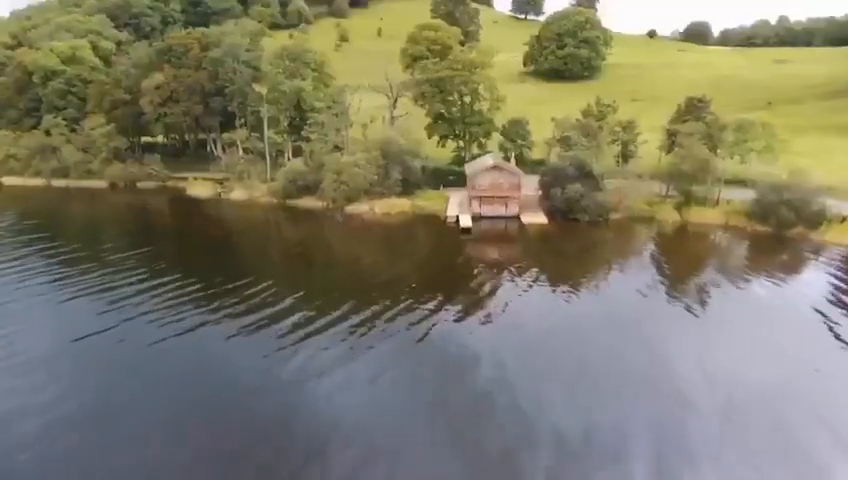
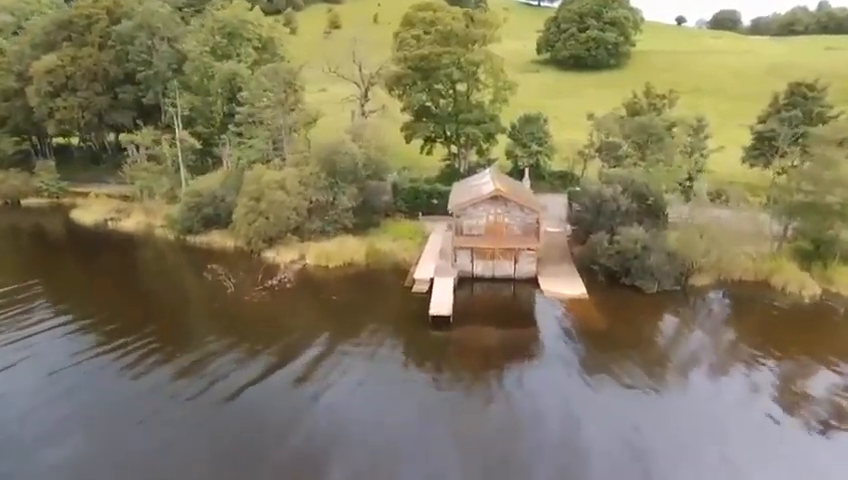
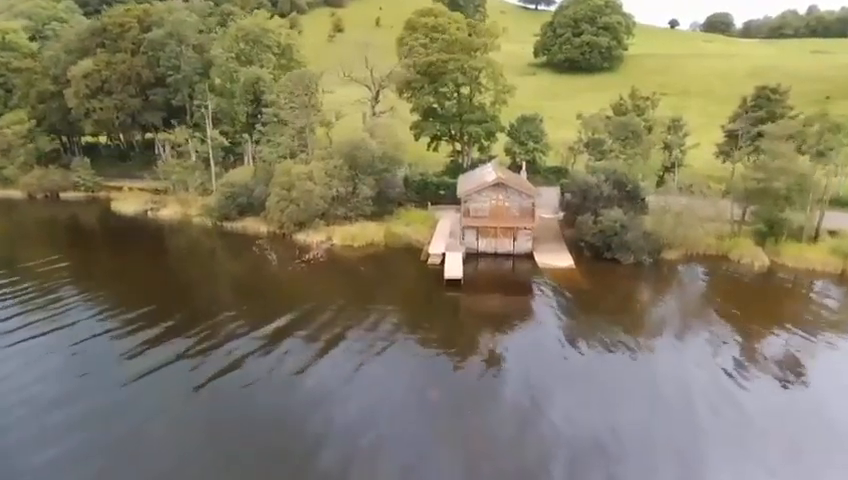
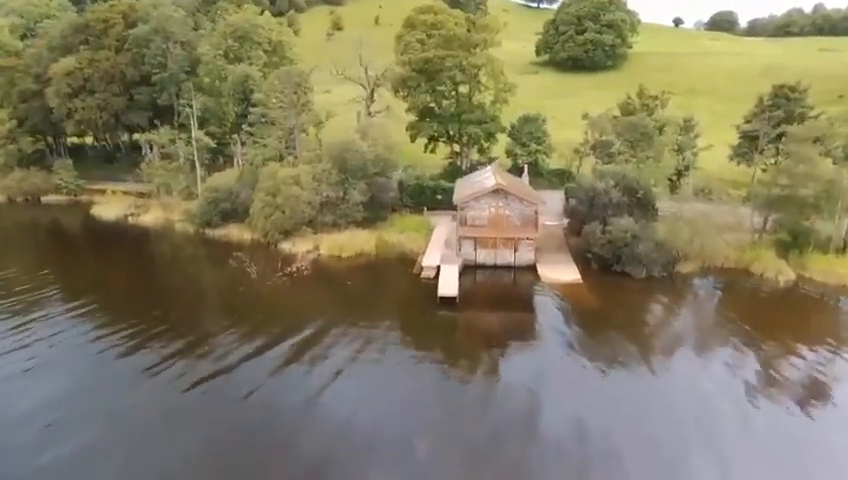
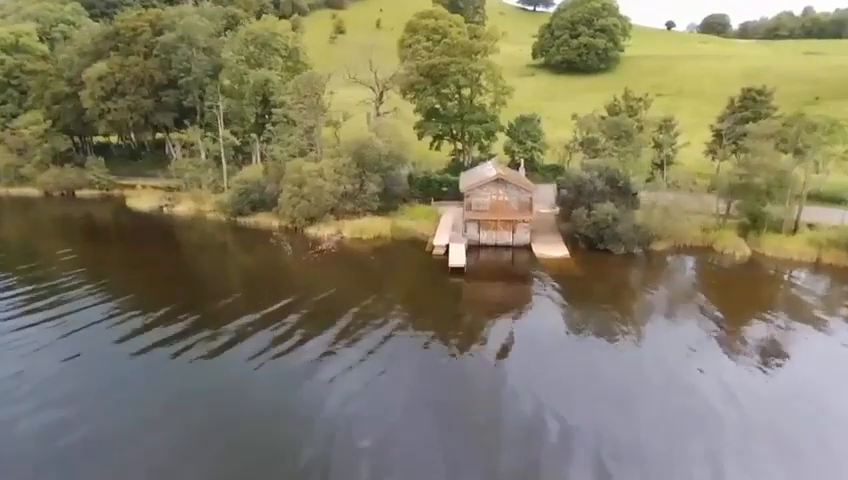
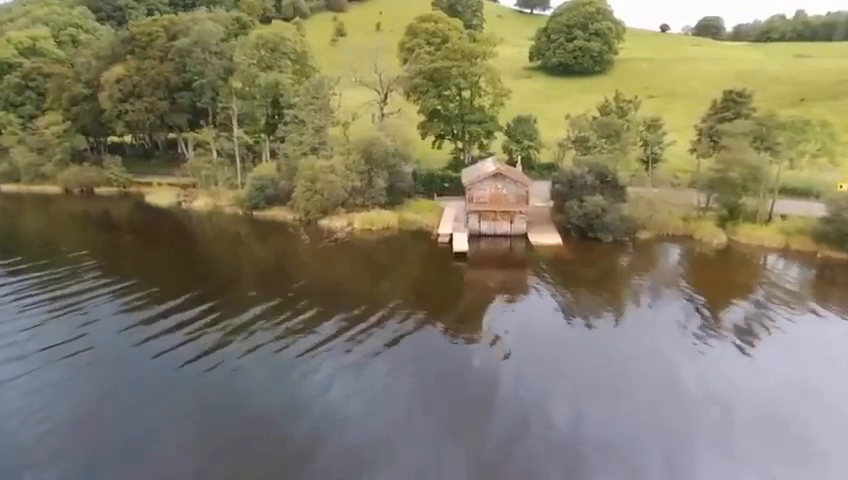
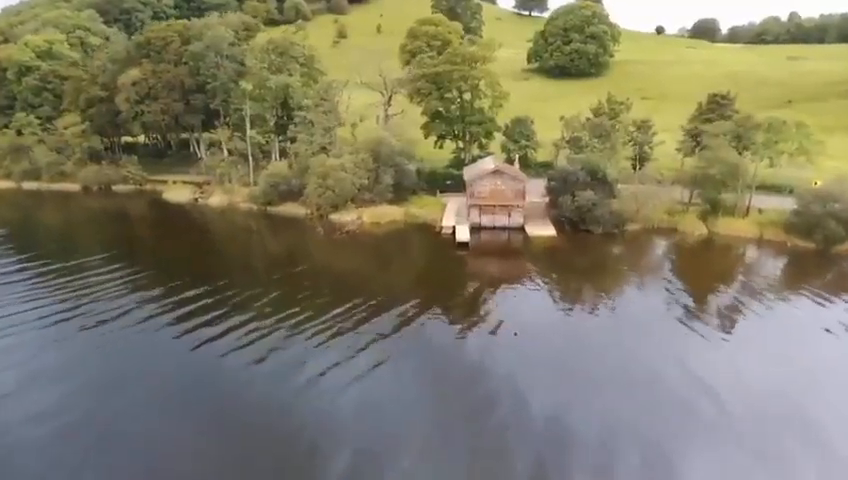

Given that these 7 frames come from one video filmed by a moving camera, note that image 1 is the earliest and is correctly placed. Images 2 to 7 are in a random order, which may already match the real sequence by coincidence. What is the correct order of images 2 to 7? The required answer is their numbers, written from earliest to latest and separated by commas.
7, 6, 5, 3, 4, 2
